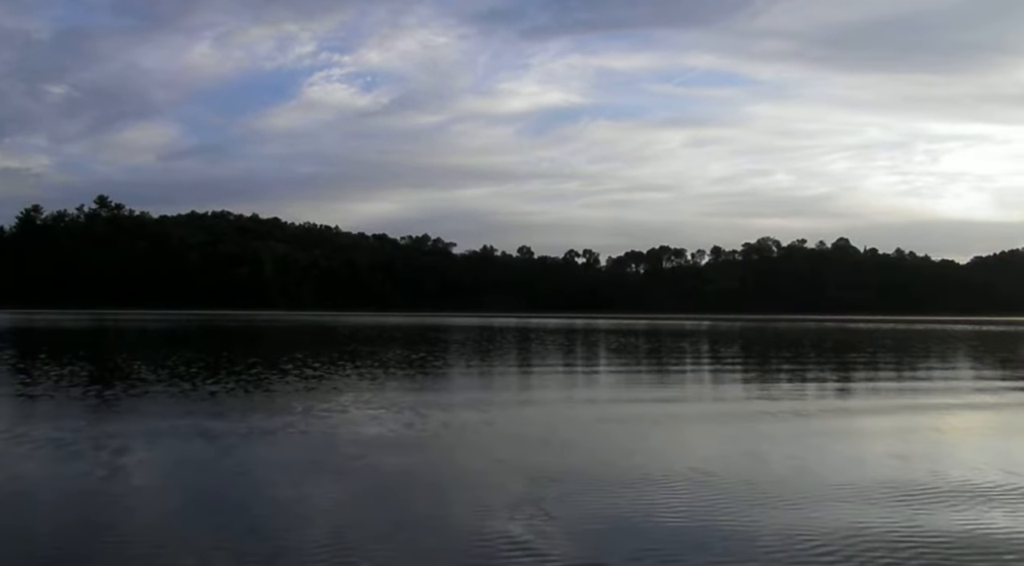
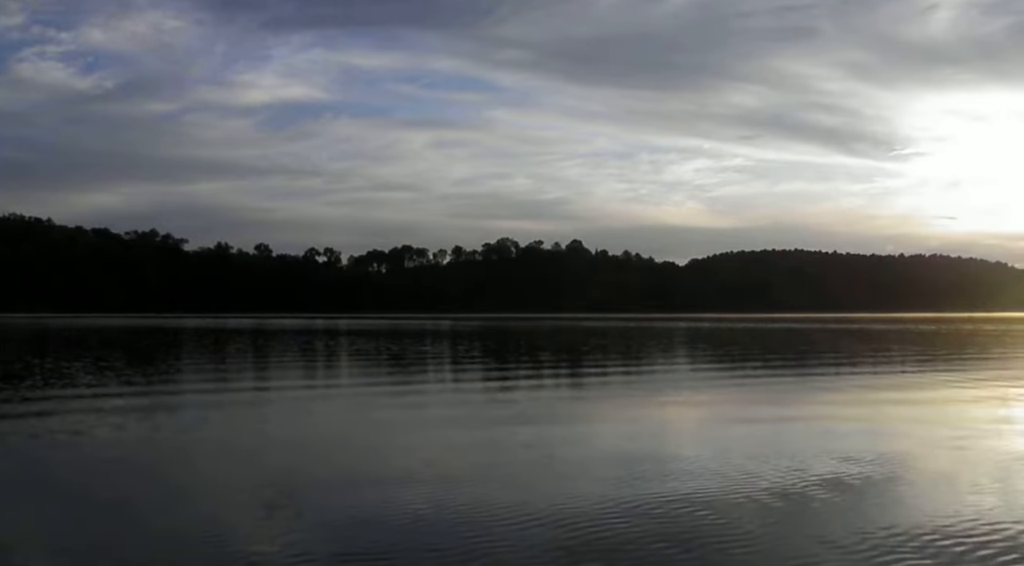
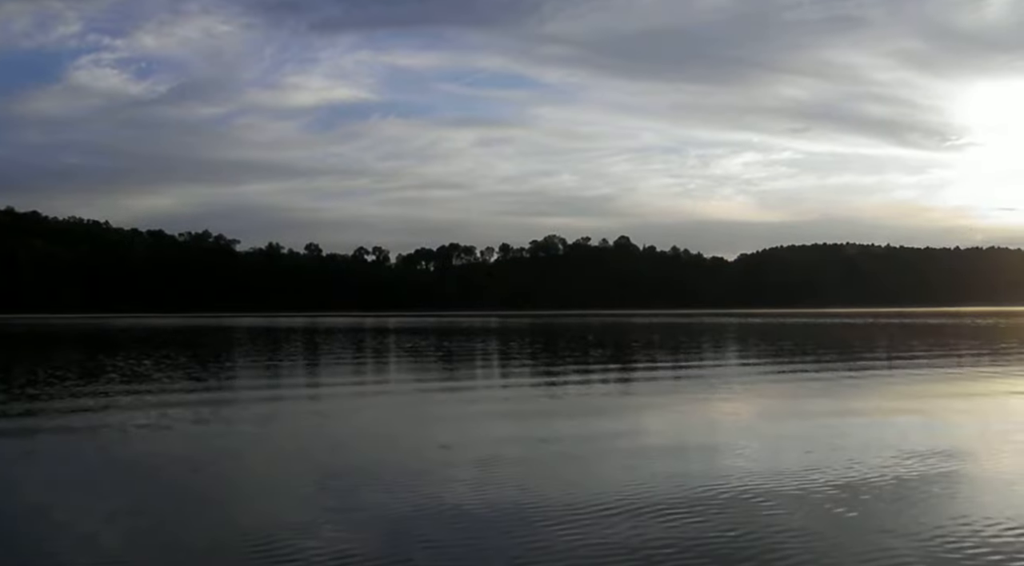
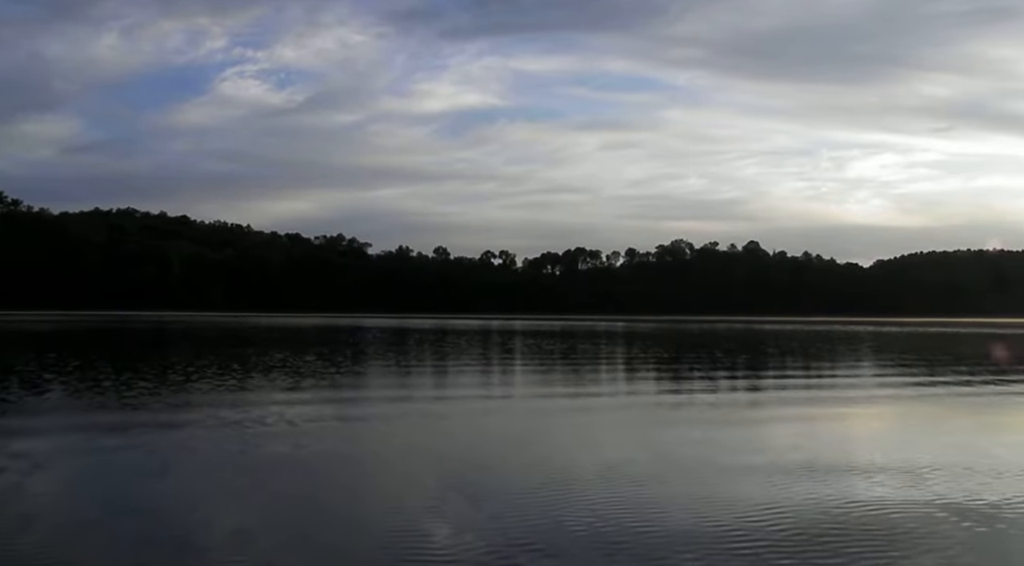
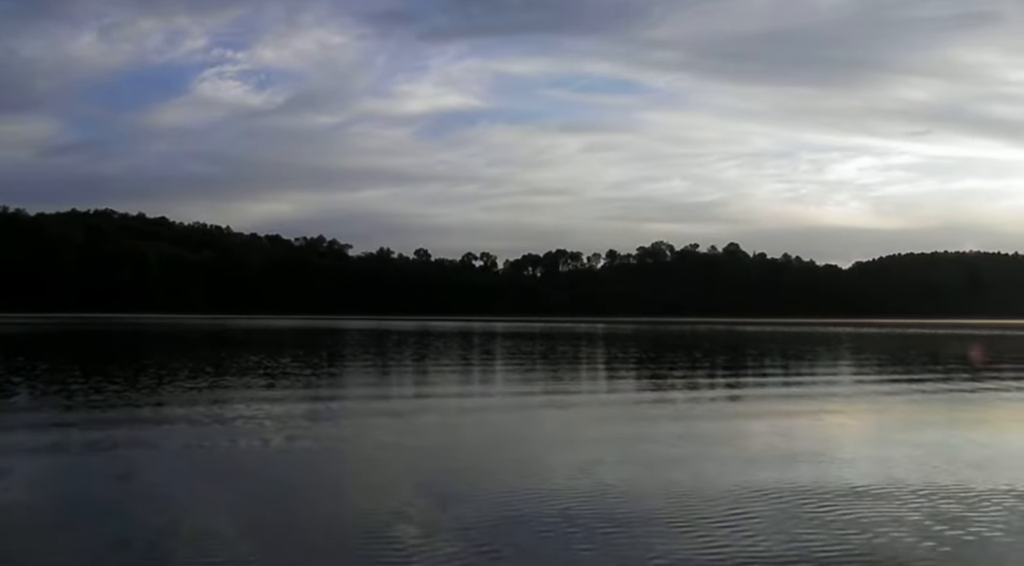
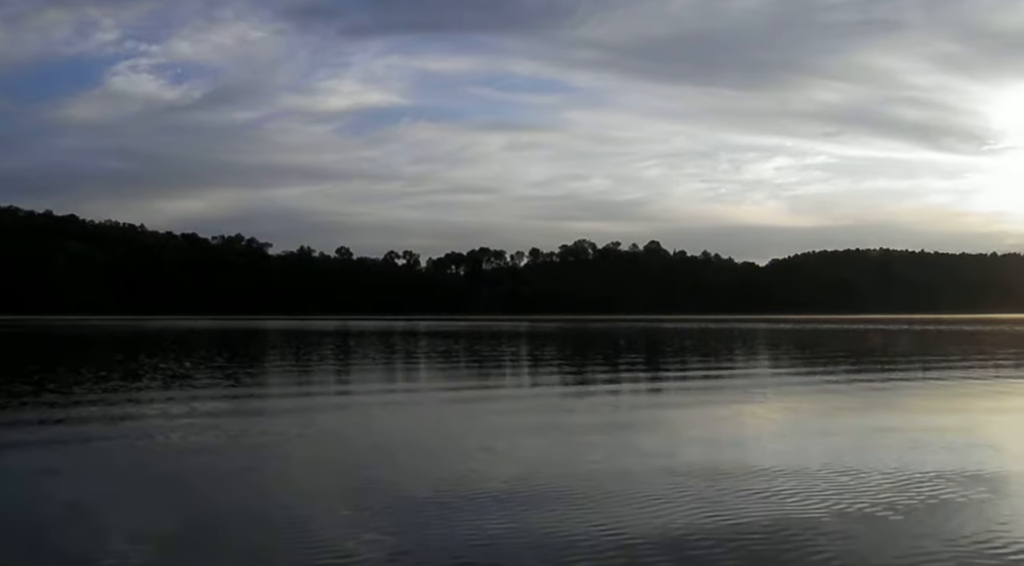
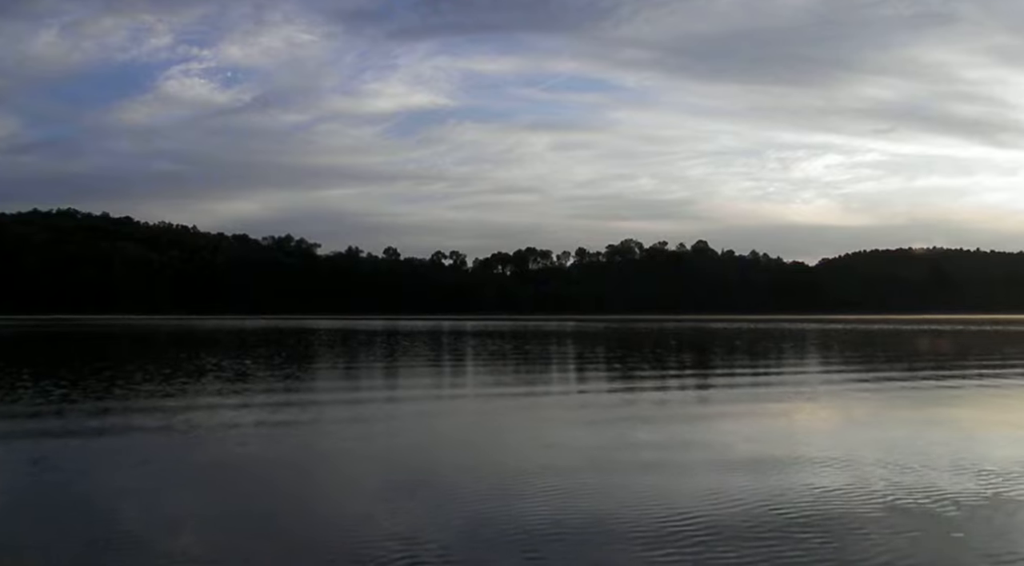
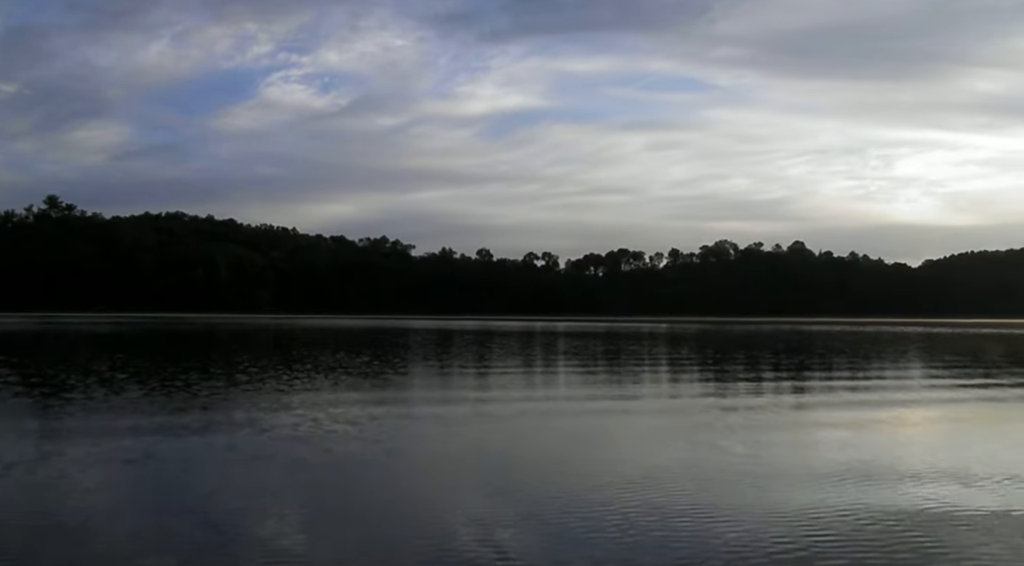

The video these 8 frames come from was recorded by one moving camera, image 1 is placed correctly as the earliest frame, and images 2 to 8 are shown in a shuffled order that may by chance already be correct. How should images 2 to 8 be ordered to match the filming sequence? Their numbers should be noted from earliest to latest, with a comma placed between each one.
8, 4, 5, 7, 6, 3, 2
